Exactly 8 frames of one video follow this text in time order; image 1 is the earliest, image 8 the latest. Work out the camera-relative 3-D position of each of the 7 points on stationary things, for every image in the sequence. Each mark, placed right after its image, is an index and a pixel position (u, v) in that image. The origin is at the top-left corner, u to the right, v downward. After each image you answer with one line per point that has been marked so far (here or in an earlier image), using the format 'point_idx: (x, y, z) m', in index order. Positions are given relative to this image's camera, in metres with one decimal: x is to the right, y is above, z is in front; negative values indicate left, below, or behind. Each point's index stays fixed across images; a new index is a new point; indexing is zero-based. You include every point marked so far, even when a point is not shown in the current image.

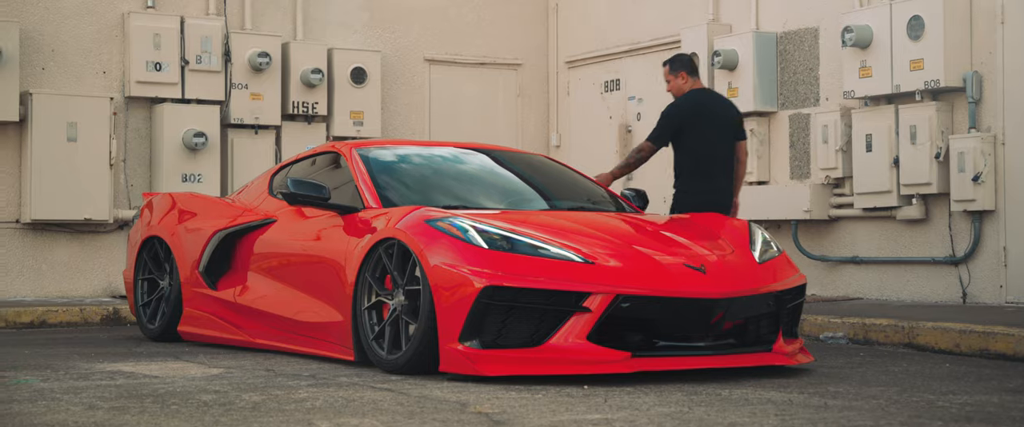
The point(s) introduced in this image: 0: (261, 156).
0: (-2.0, +0.5, +11.4) m
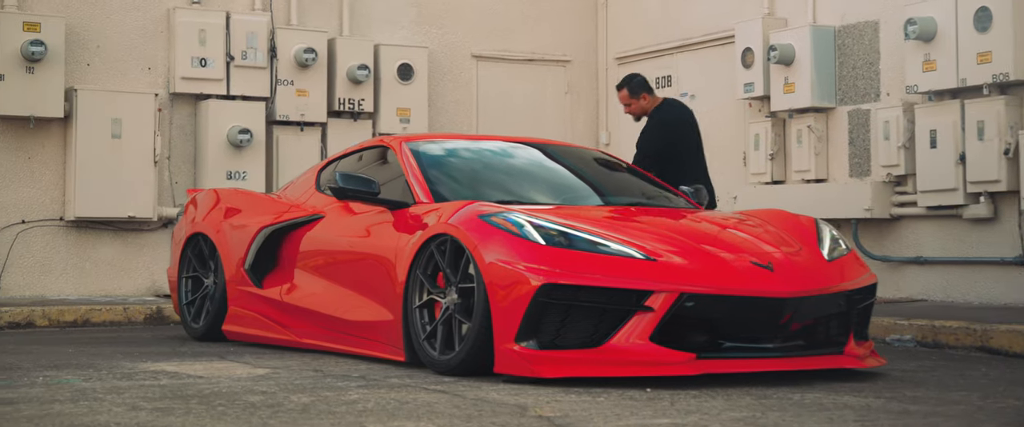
0: (-1.6, +0.5, +11.3) m
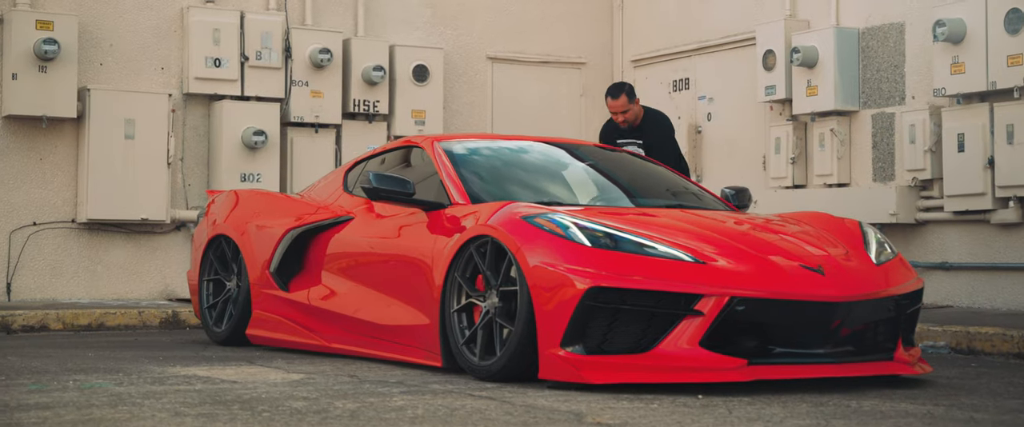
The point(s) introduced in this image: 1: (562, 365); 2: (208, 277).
0: (-1.5, +0.5, +11.1) m
1: (+0.2, -0.5, +4.7) m
2: (-1.5, -0.3, +7.3) m
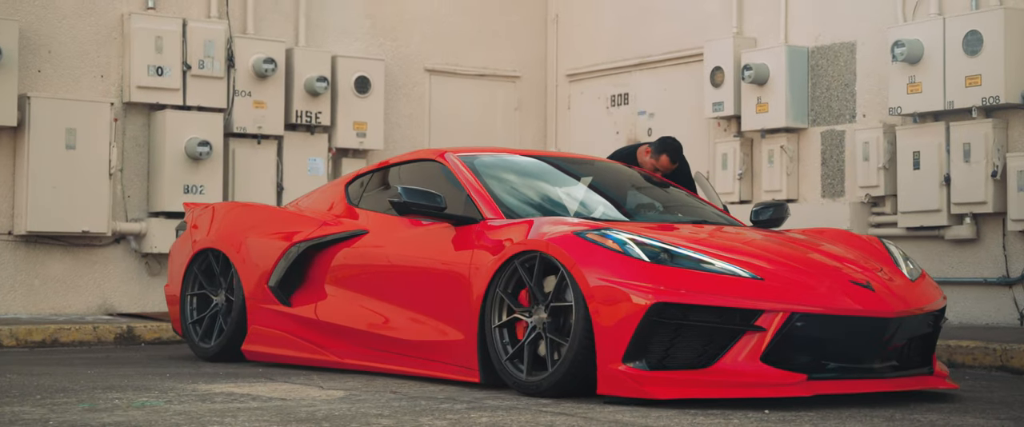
0: (-1.9, +0.4, +10.9) m
1: (+0.4, -0.6, +4.7) m
2: (-1.6, -0.4, +7.1) m
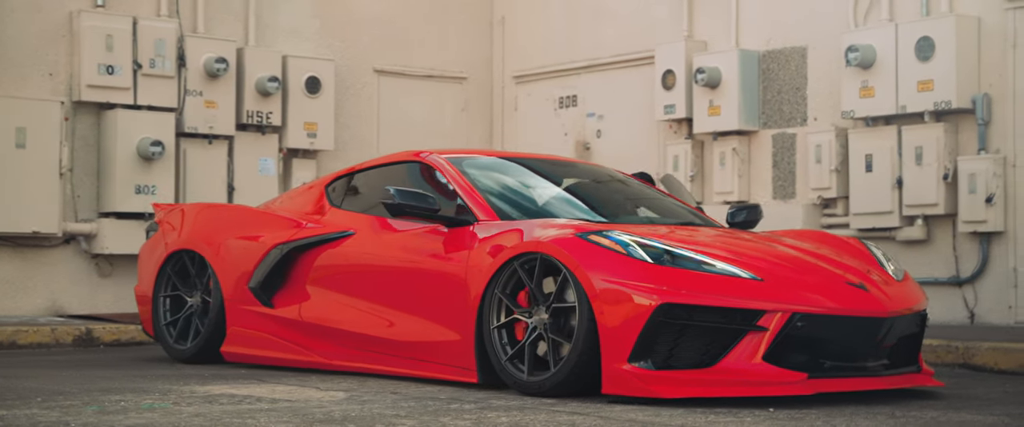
0: (-2.3, +0.4, +10.8) m
1: (+0.4, -0.6, +4.8) m
2: (-1.7, -0.4, +7.0) m
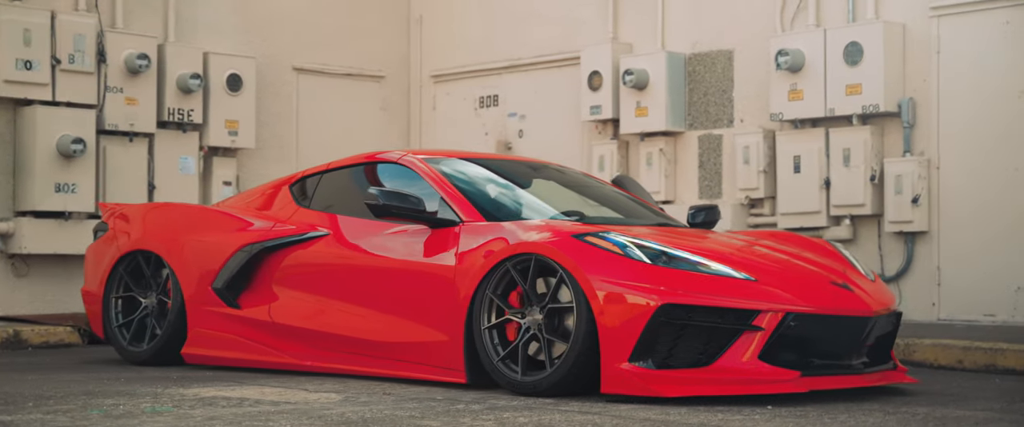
0: (-2.8, +0.4, +10.6) m
1: (+0.4, -0.6, +4.8) m
2: (-1.9, -0.4, +6.9) m
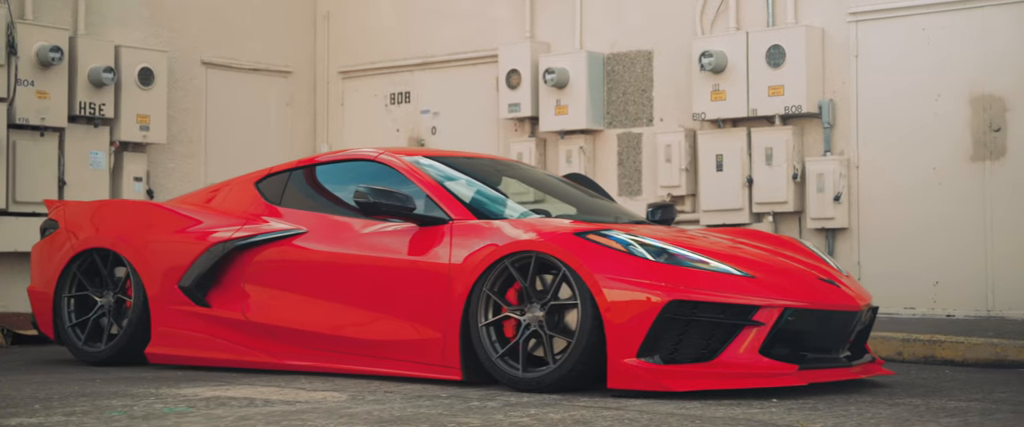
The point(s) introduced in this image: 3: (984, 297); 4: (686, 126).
0: (-3.4, +0.4, +10.3) m
1: (+0.4, -0.6, +4.9) m
2: (-2.1, -0.4, +6.7) m
3: (+2.9, -0.5, +8.7) m
4: (+1.2, +0.6, +10.1) m
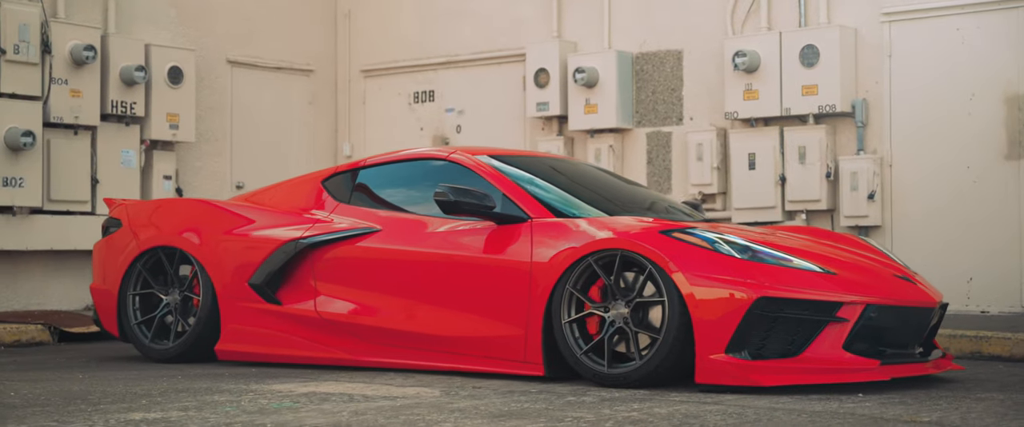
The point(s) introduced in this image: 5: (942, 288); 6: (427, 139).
0: (-3.1, +0.4, +10.4) m
1: (+0.7, -0.6, +5.0) m
2: (-1.8, -0.4, +6.8) m
3: (+3.1, -0.5, +8.8) m
4: (+1.5, +0.6, +10.3) m
5: (+2.8, -0.5, +9.2) m
6: (-0.7, +0.6, +12.2) m
